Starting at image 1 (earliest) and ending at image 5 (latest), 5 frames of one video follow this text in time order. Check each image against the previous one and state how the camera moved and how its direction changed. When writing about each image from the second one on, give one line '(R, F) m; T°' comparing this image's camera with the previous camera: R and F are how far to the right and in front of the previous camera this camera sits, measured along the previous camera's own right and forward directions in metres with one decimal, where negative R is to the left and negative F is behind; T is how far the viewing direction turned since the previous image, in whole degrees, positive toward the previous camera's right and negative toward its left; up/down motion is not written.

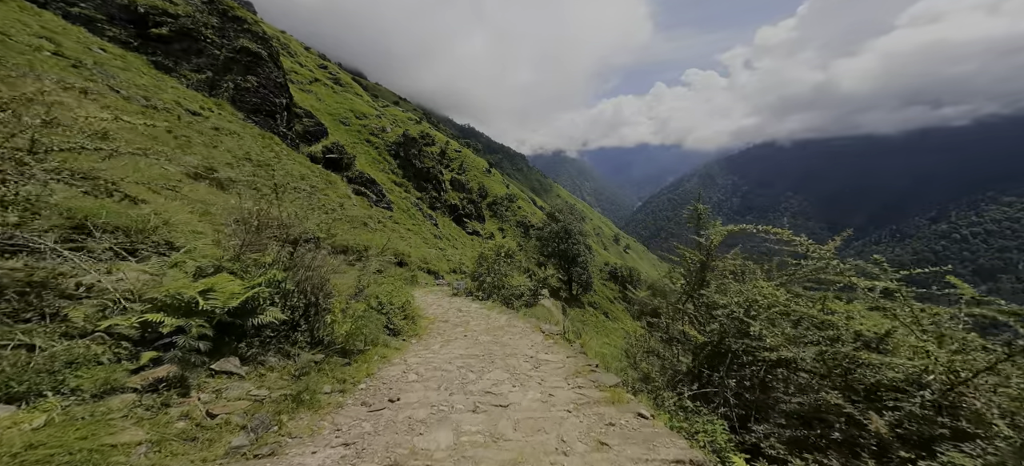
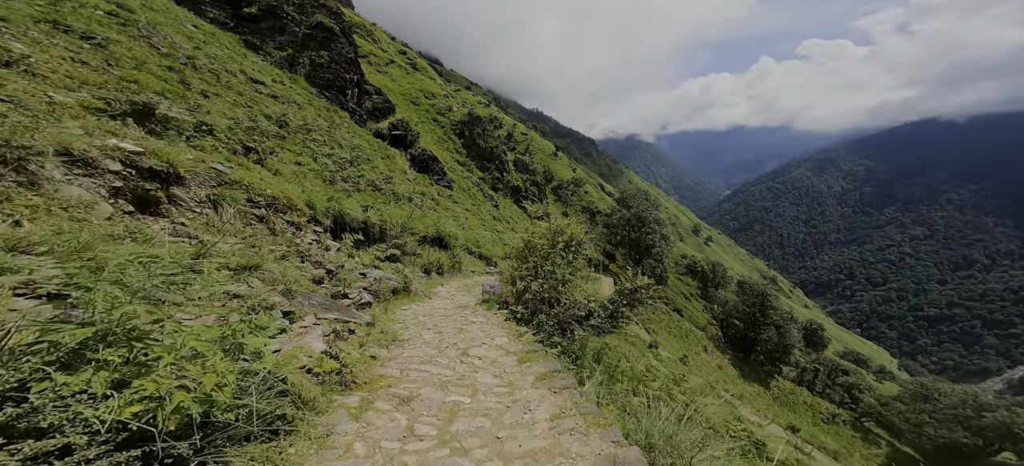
(+0.1, +7.8) m; -11°
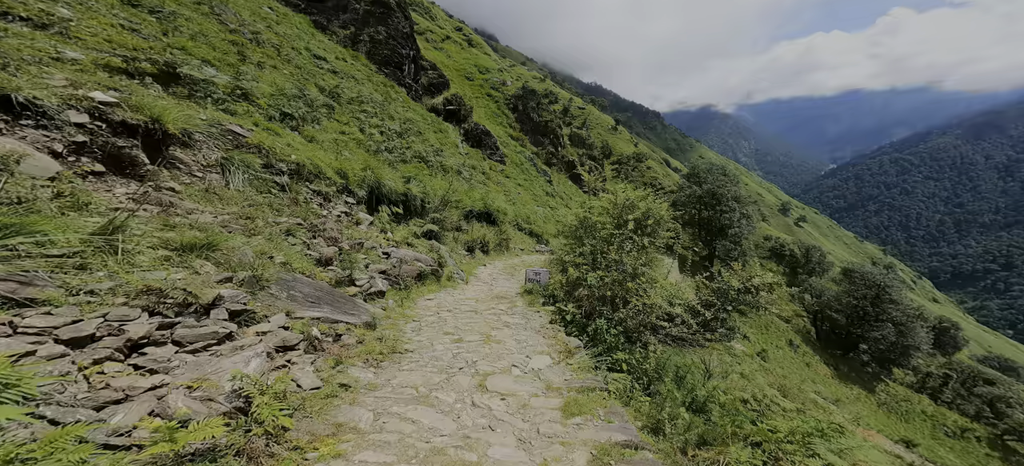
(+0.2, +2.7) m; -9°
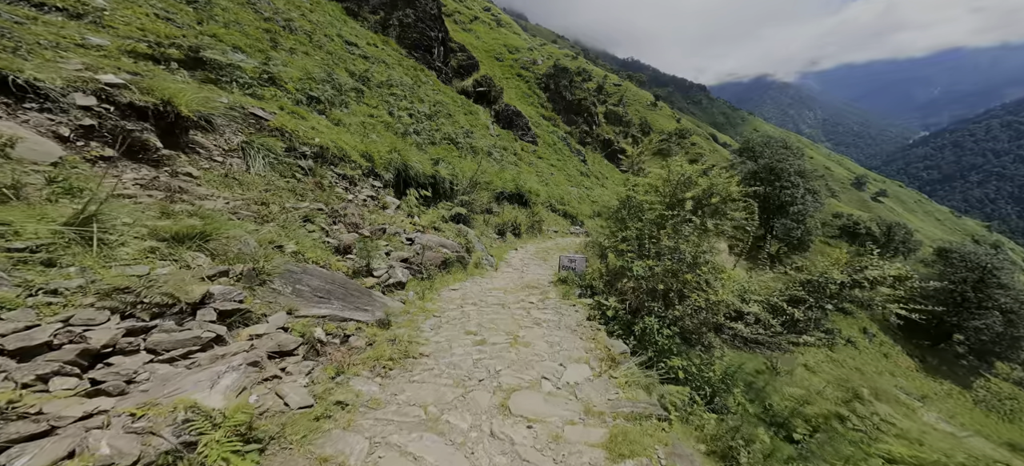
(+0.1, +1.0) m; -5°
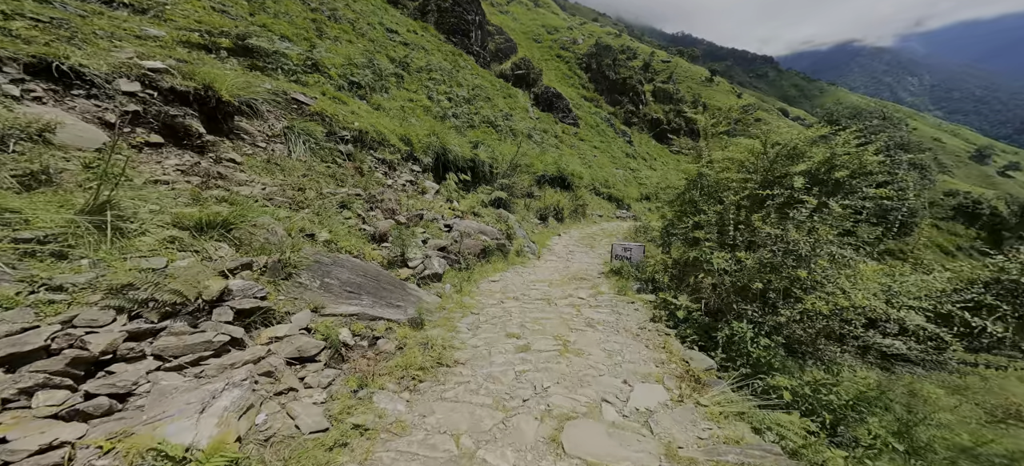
(-0.1, +0.8) m; -7°
